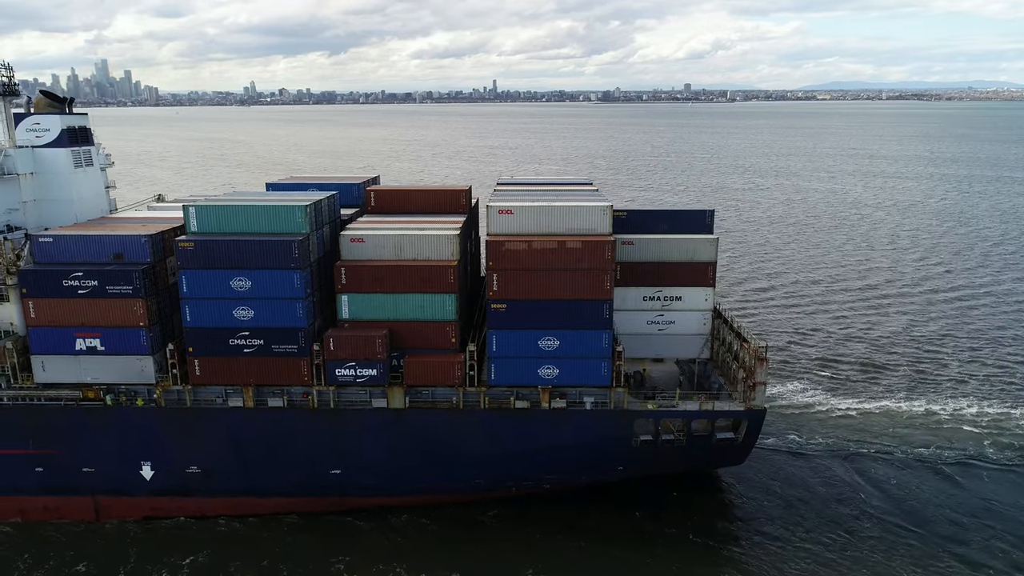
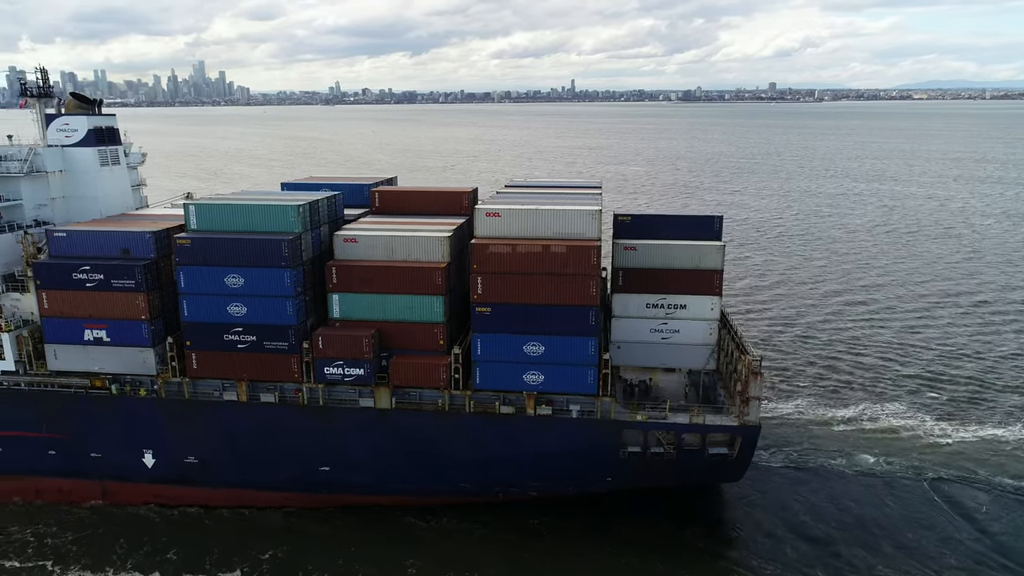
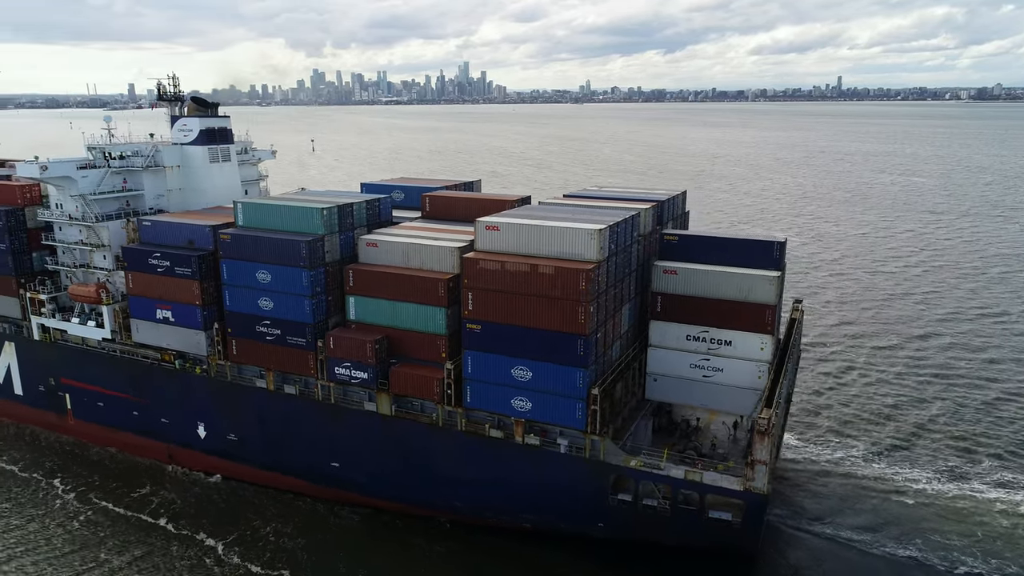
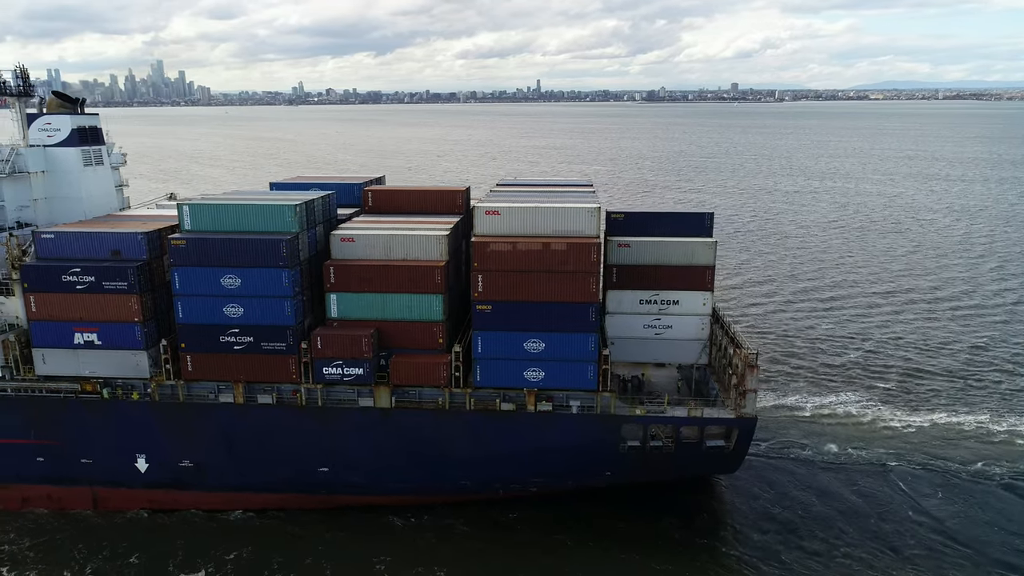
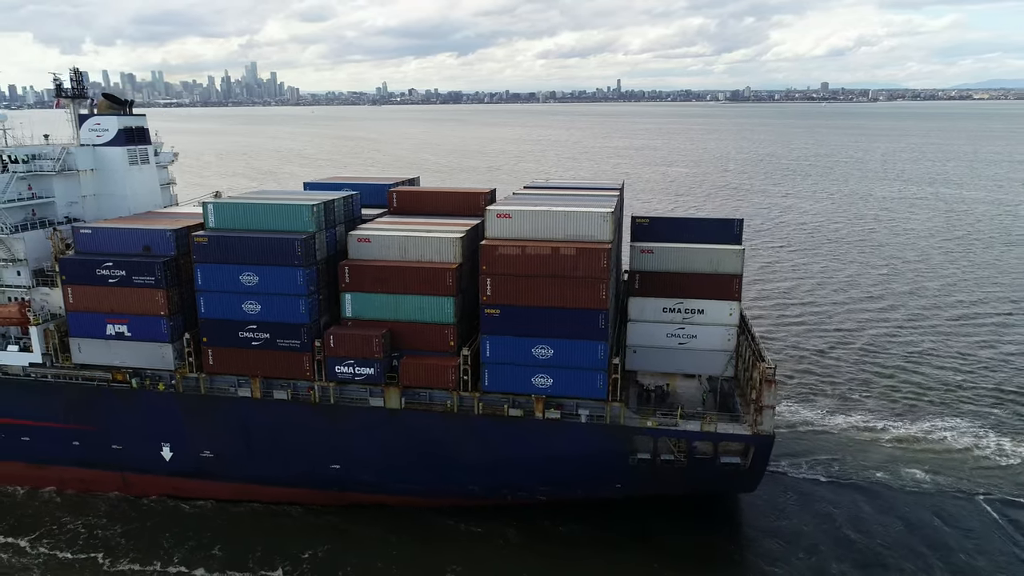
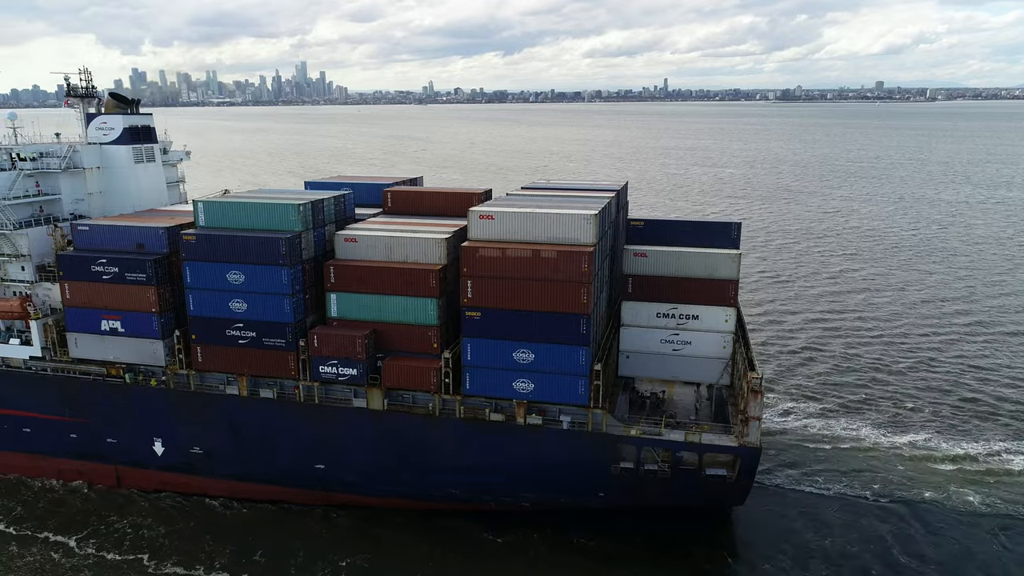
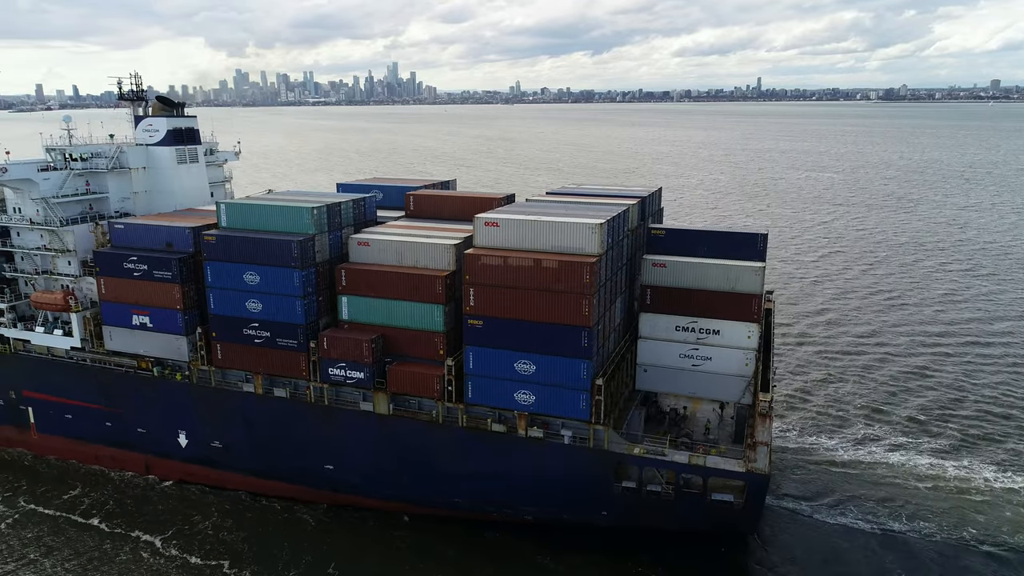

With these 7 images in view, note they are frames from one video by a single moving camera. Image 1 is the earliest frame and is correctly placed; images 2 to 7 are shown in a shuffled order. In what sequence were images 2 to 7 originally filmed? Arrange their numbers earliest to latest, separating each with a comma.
4, 2, 5, 6, 7, 3
